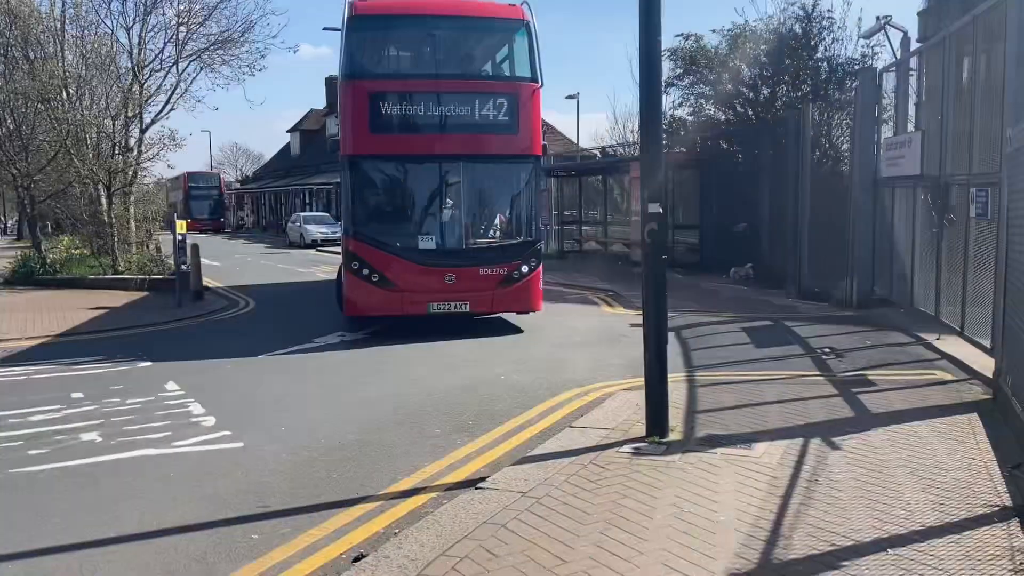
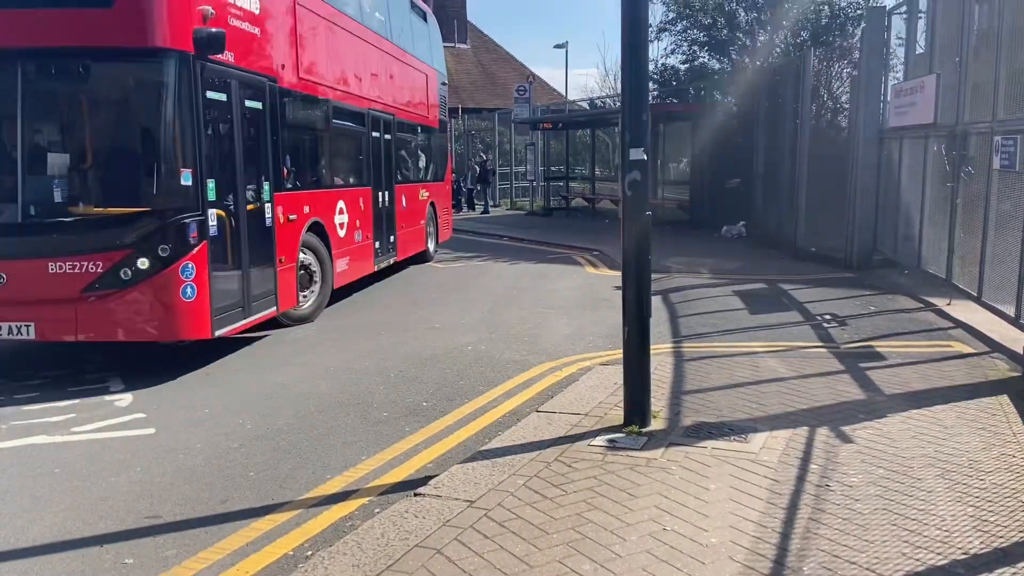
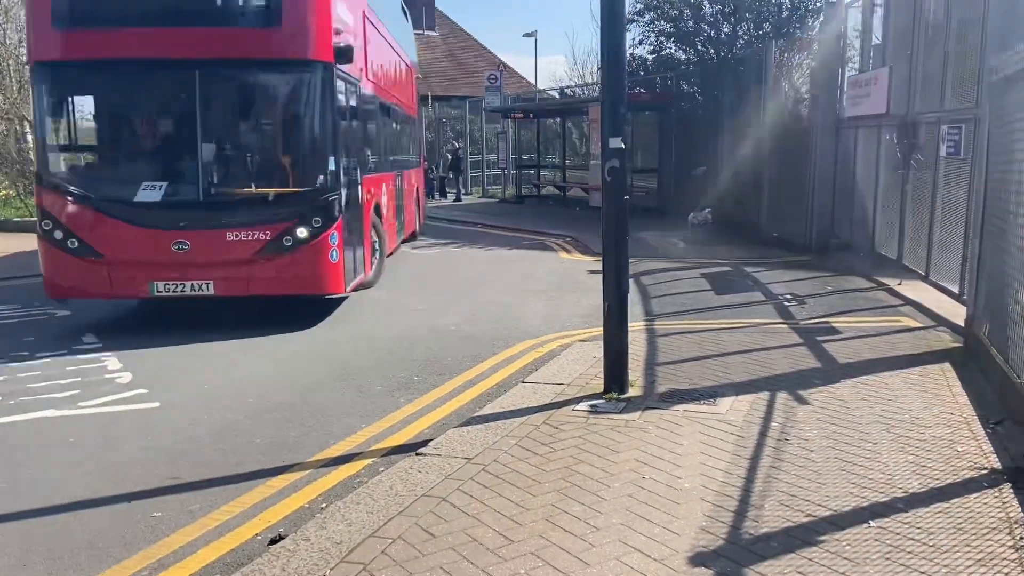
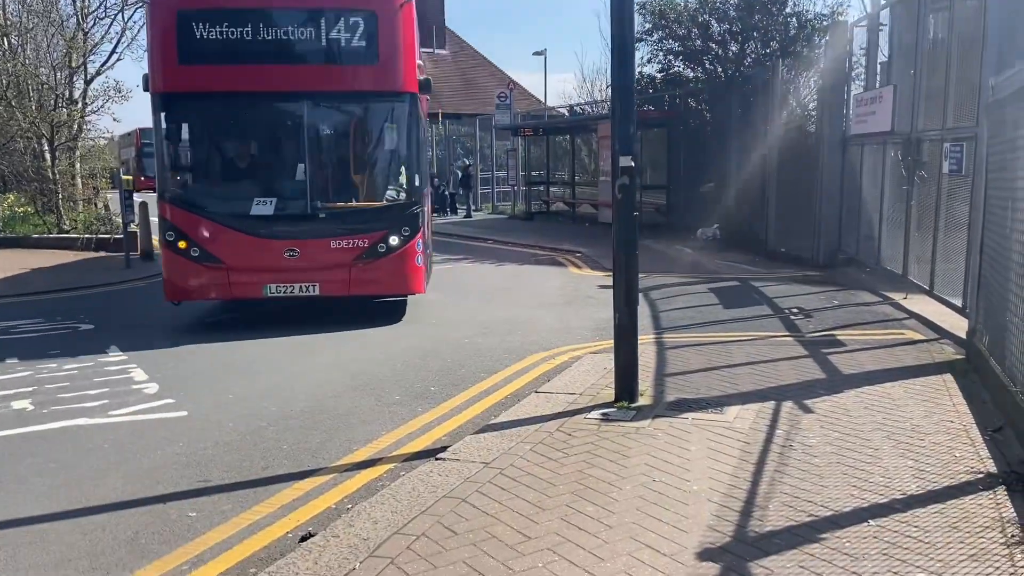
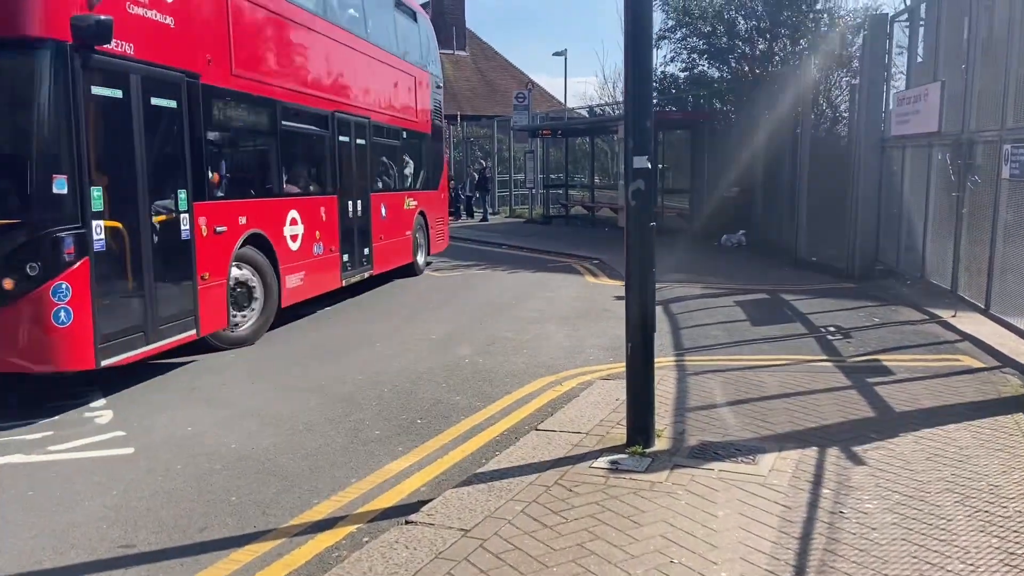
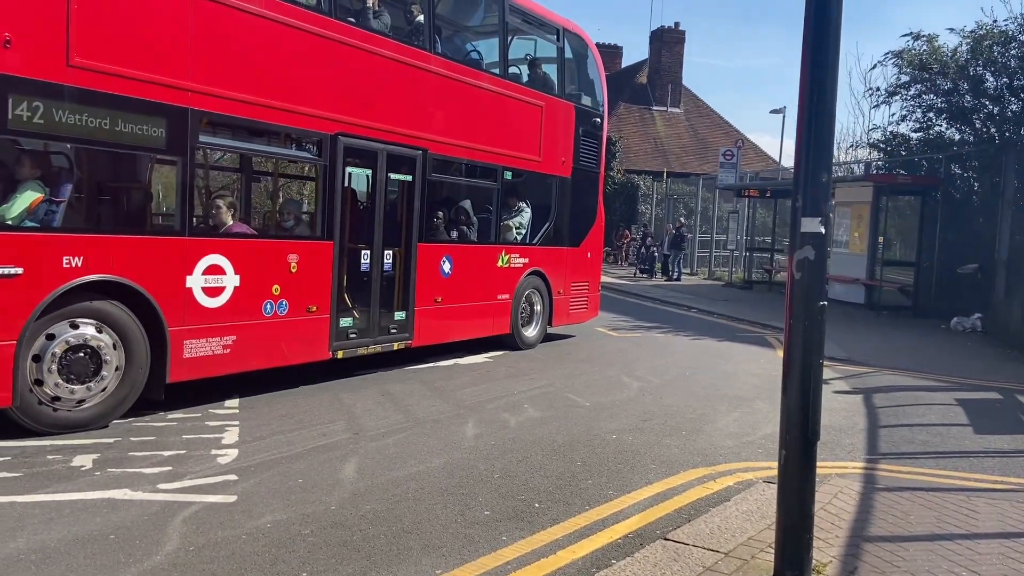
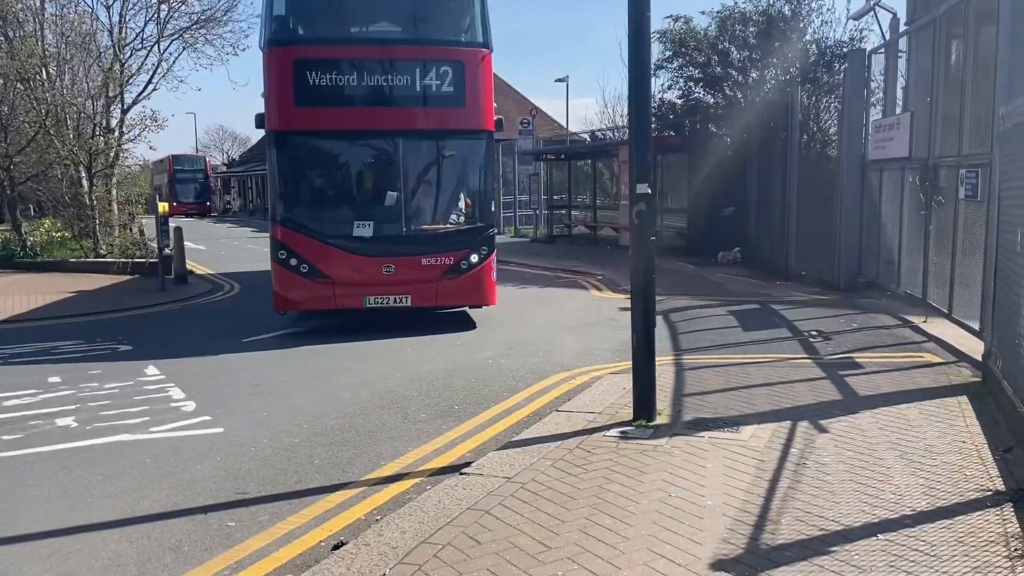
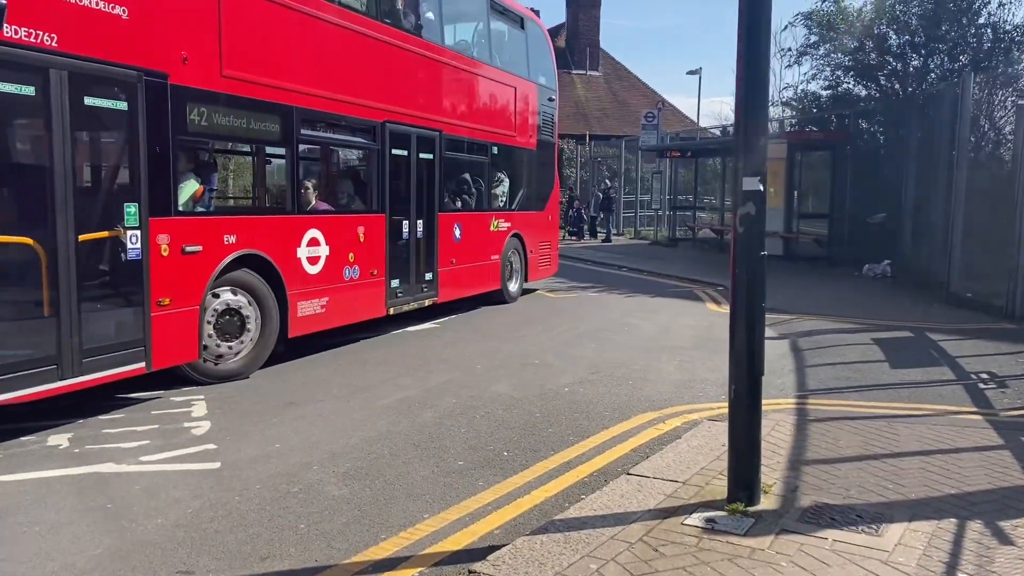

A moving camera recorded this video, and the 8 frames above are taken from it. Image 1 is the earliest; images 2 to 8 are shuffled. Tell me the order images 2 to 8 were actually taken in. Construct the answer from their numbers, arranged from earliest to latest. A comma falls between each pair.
7, 4, 3, 2, 5, 8, 6
